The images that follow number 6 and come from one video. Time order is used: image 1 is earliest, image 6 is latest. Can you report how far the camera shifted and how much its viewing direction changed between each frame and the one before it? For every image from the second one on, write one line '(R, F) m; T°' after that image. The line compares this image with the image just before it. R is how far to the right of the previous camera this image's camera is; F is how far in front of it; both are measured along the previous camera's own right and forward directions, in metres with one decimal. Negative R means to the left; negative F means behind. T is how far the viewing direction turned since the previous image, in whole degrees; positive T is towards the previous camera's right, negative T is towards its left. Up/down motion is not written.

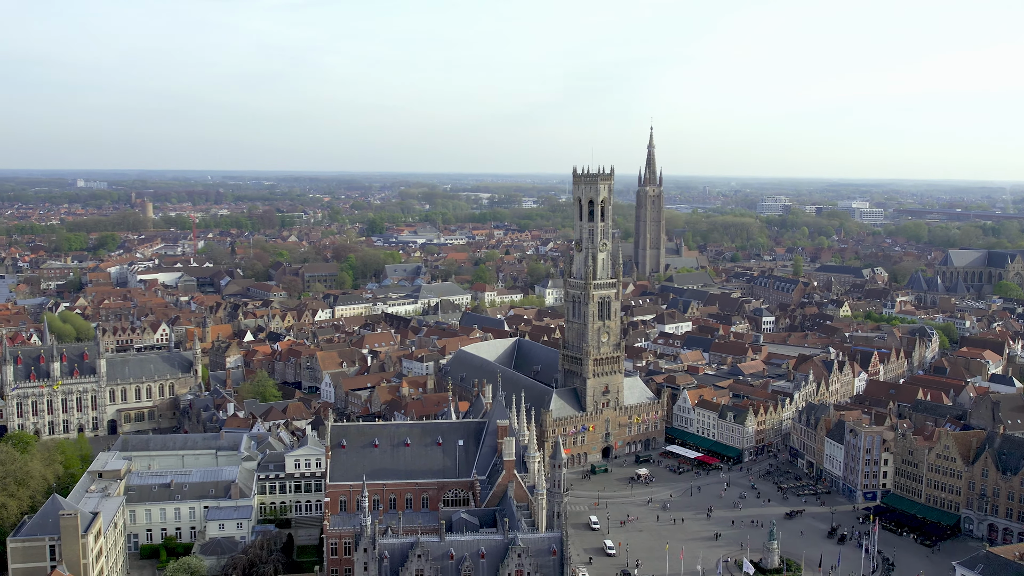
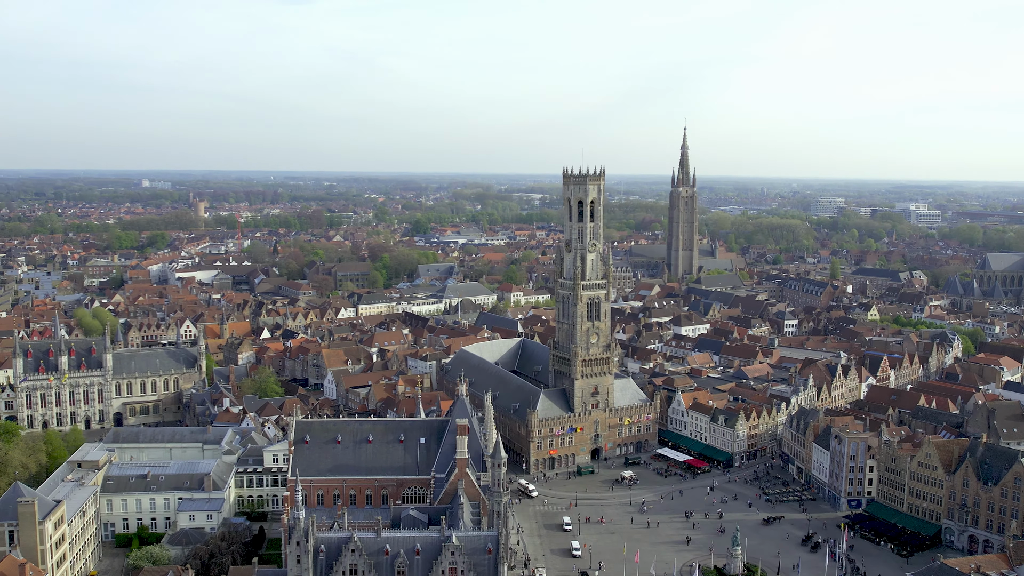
(+5.2, -0.1) m; -4°
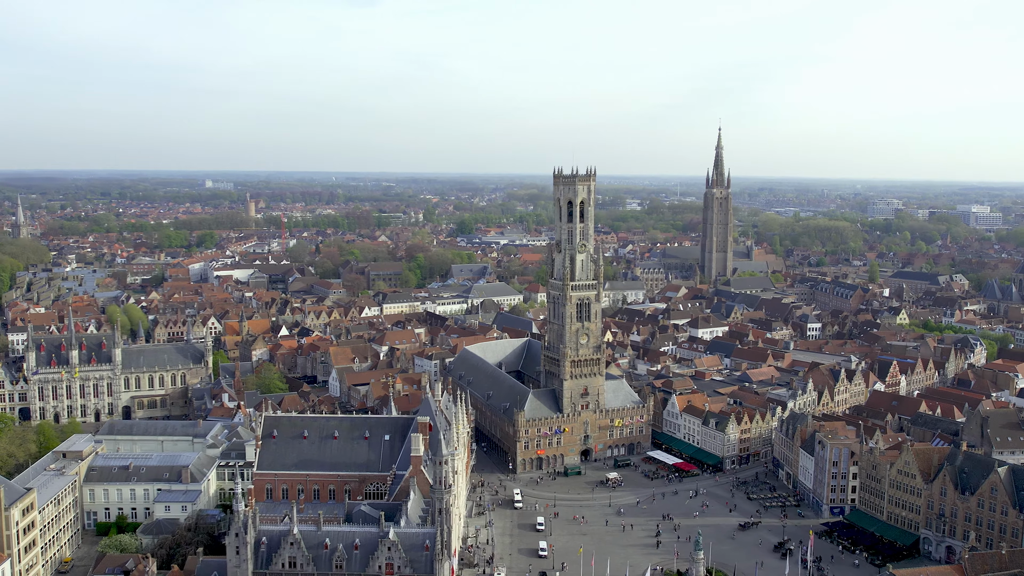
(+5.2, -0.1) m; -4°
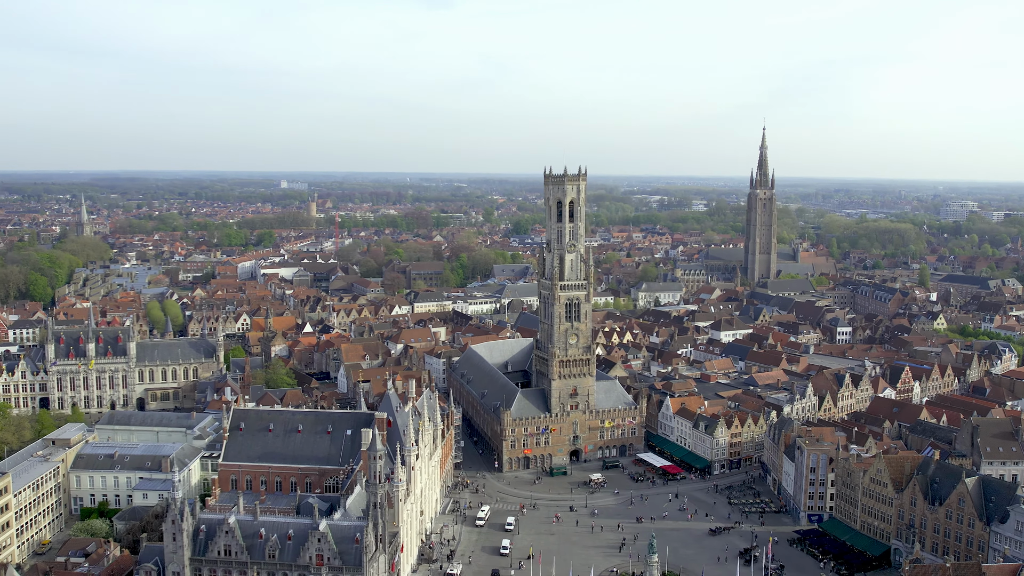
(+6.2, 0.0) m; -5°
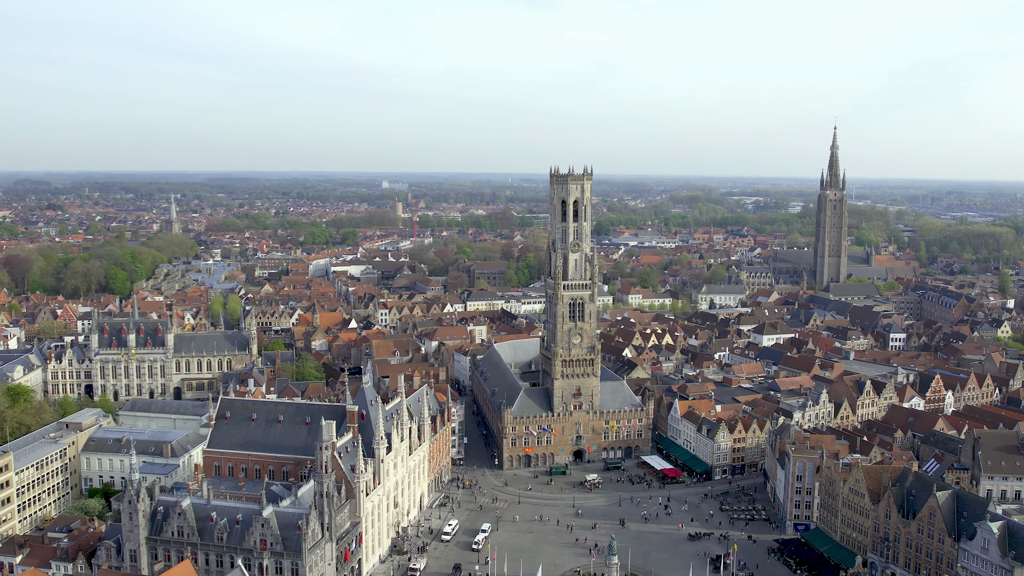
(+7.3, +0.1) m; -7°
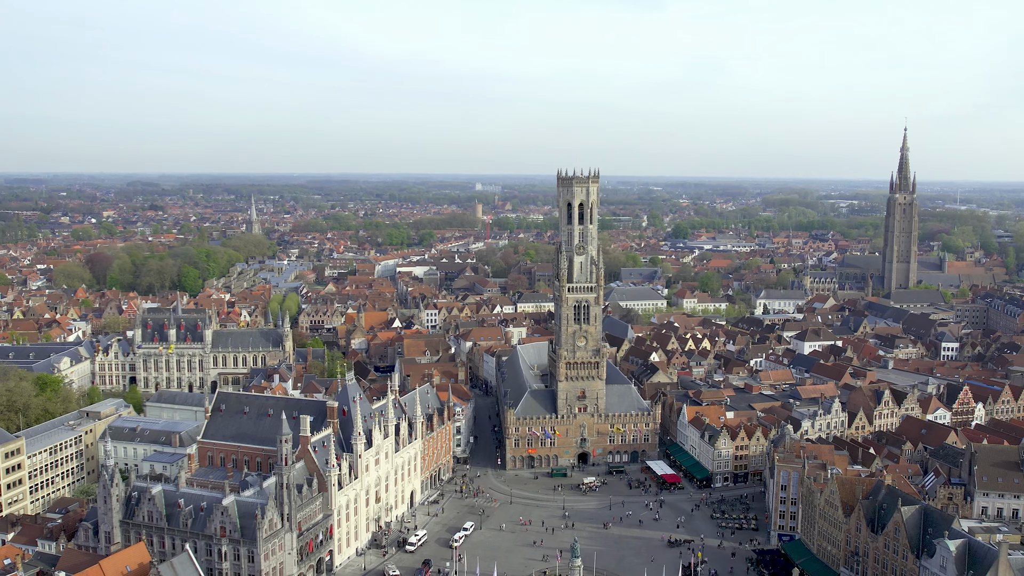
(+6.7, -0.1) m; -6°
